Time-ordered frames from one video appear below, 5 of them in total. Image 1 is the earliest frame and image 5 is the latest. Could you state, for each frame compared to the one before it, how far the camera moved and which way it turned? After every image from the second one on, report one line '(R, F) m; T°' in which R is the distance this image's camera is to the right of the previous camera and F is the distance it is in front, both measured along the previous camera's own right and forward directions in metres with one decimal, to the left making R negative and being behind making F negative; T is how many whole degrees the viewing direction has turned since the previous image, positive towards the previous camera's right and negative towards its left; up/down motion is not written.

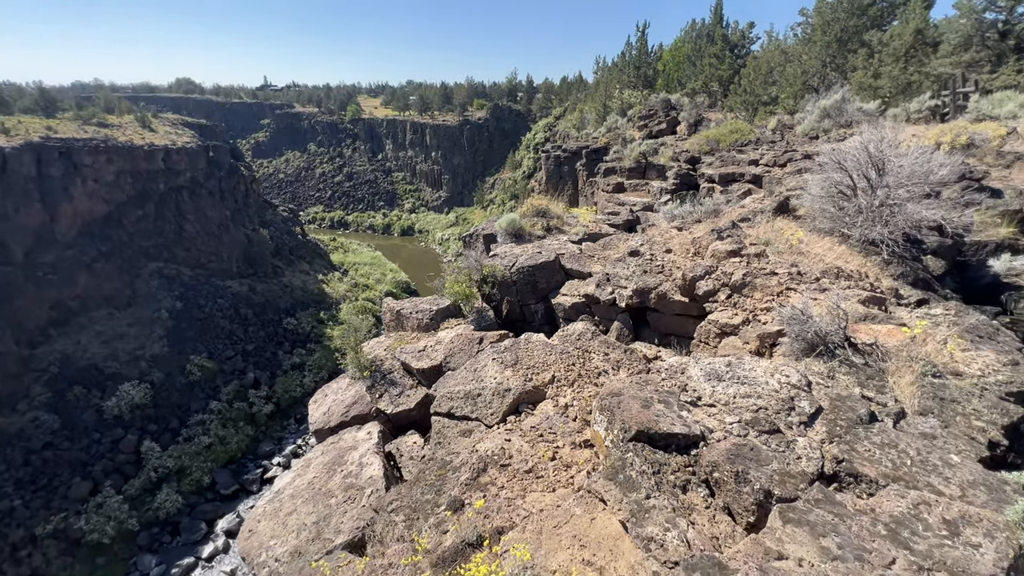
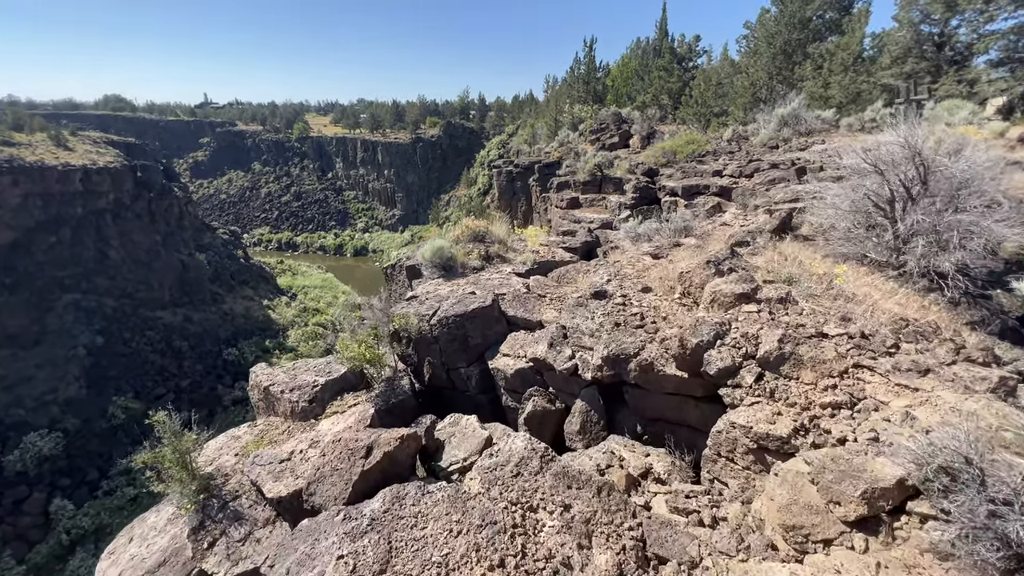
(+0.5, +2.3) m; +5°
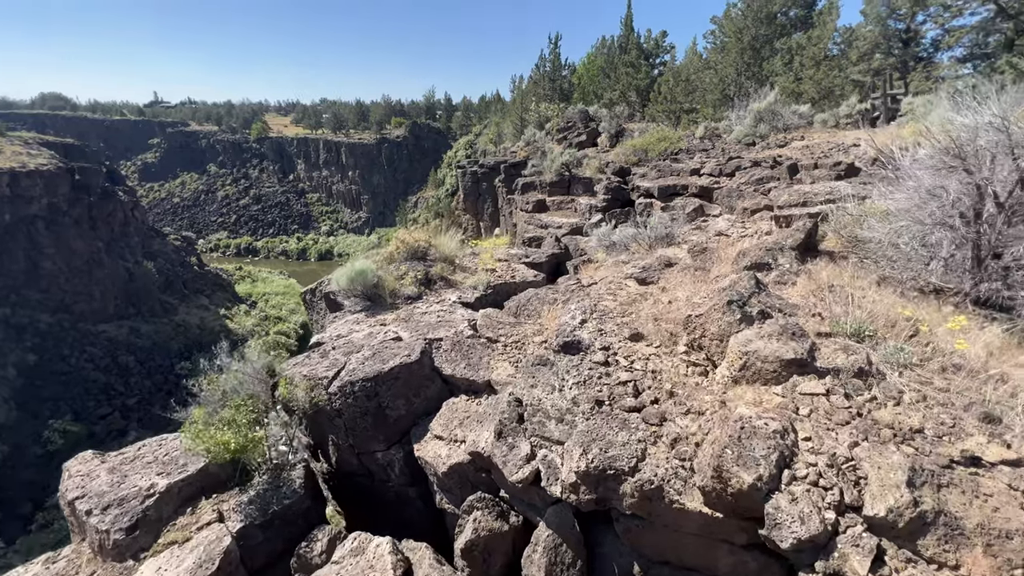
(+0.3, +1.7) m; +4°
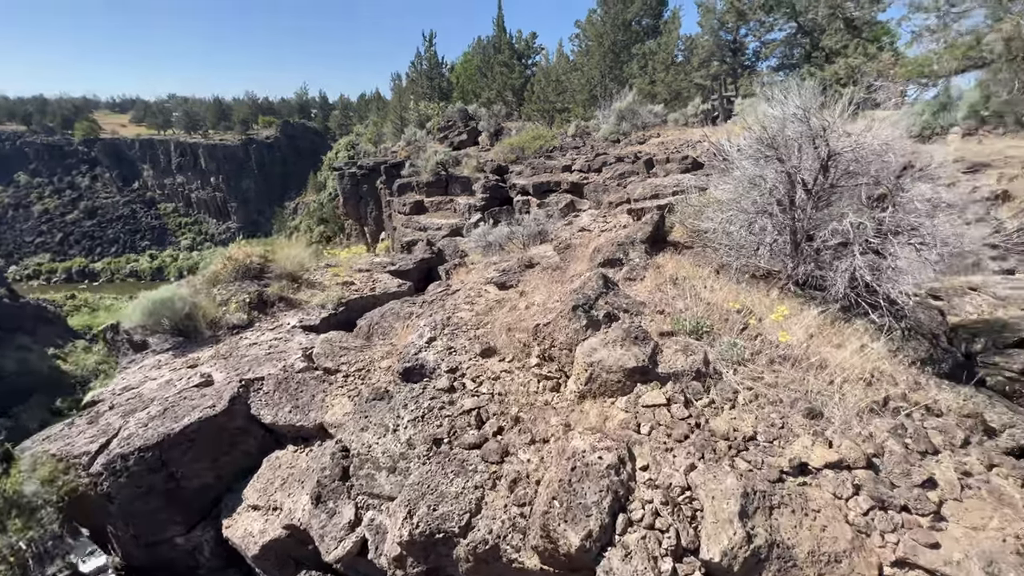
(+0.5, +0.4) m; +13°
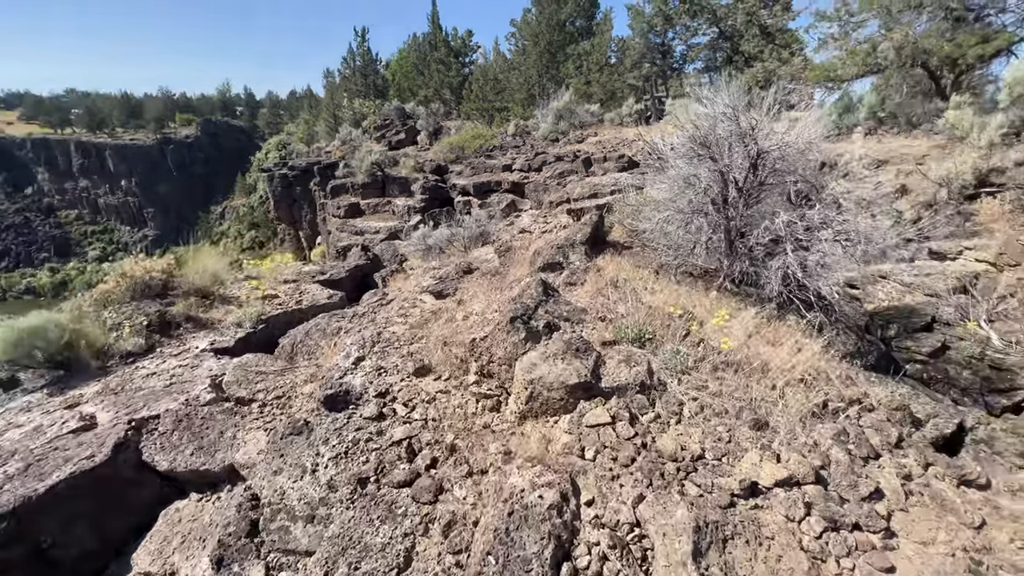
(+0.1, +0.2) m; +7°
